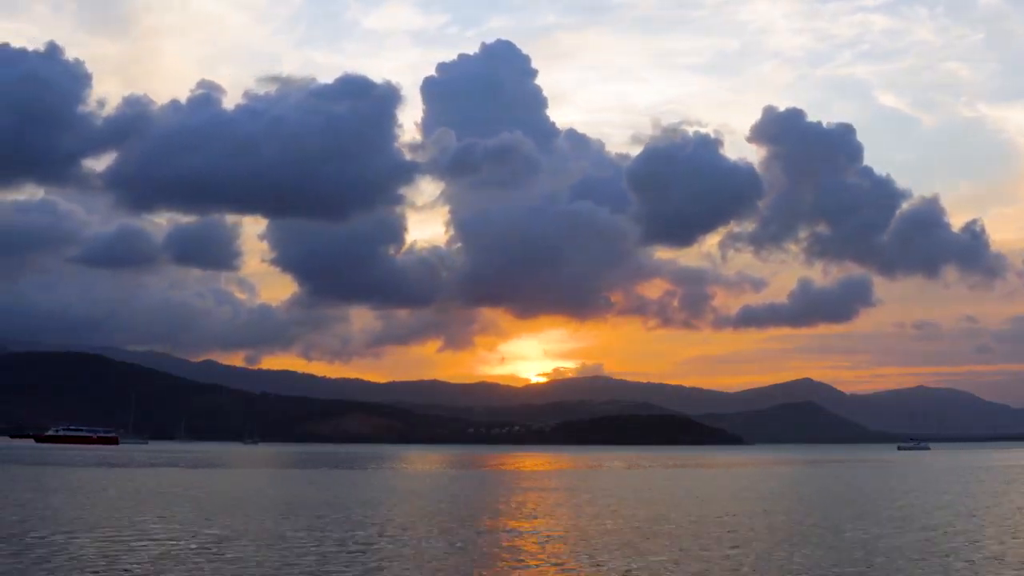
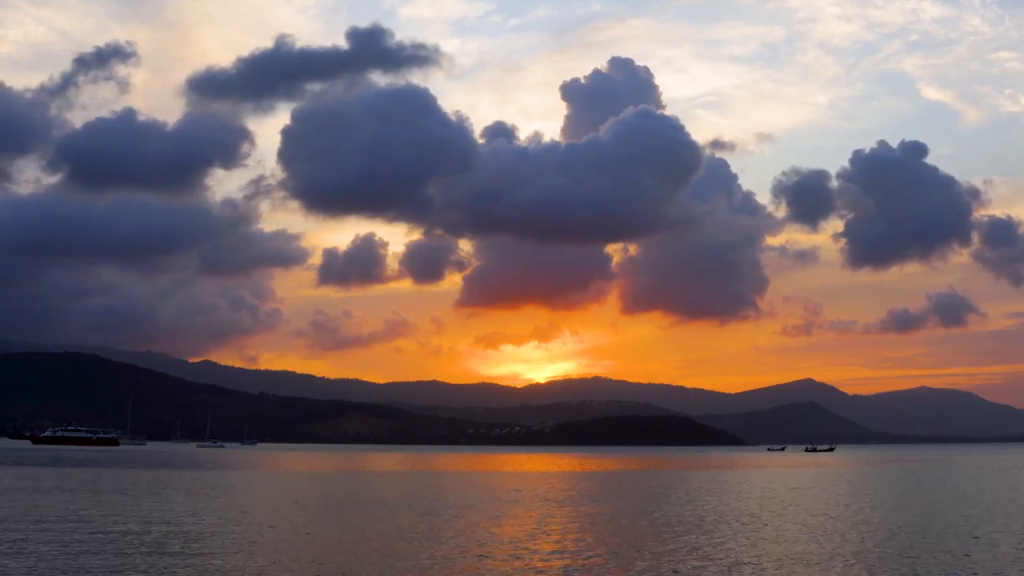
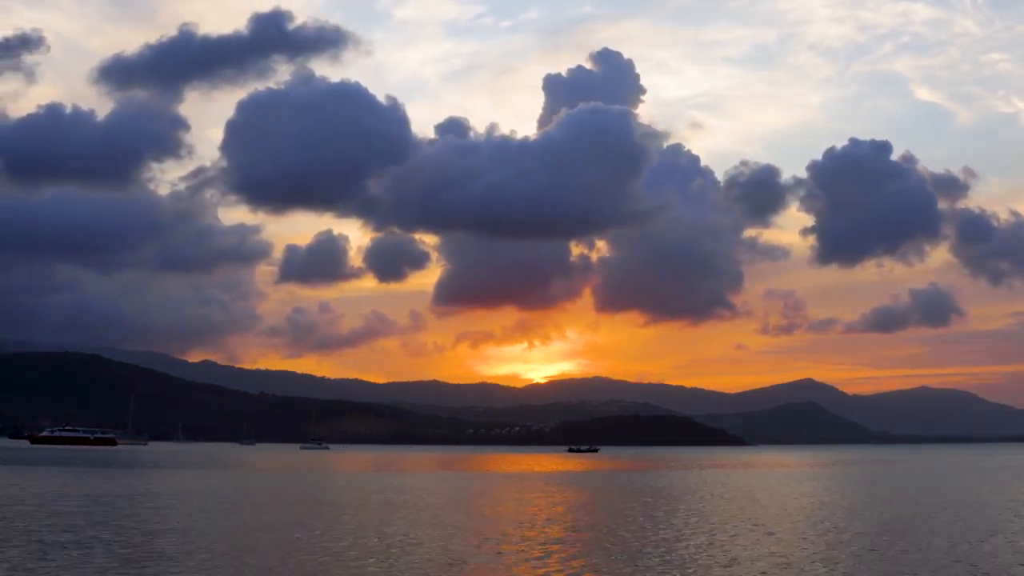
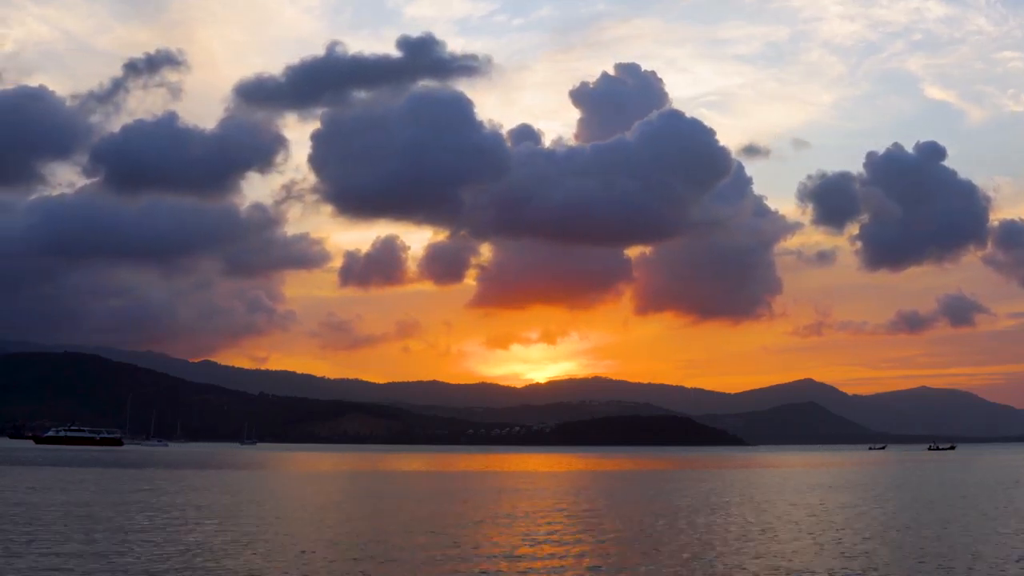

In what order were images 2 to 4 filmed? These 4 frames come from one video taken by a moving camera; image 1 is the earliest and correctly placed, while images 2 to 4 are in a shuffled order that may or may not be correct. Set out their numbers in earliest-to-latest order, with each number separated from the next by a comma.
3, 2, 4
